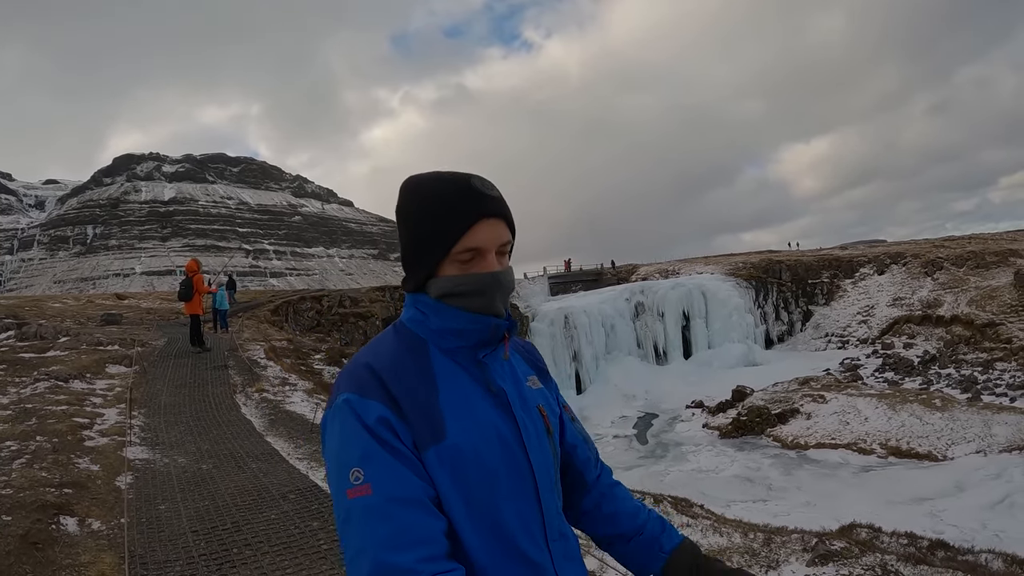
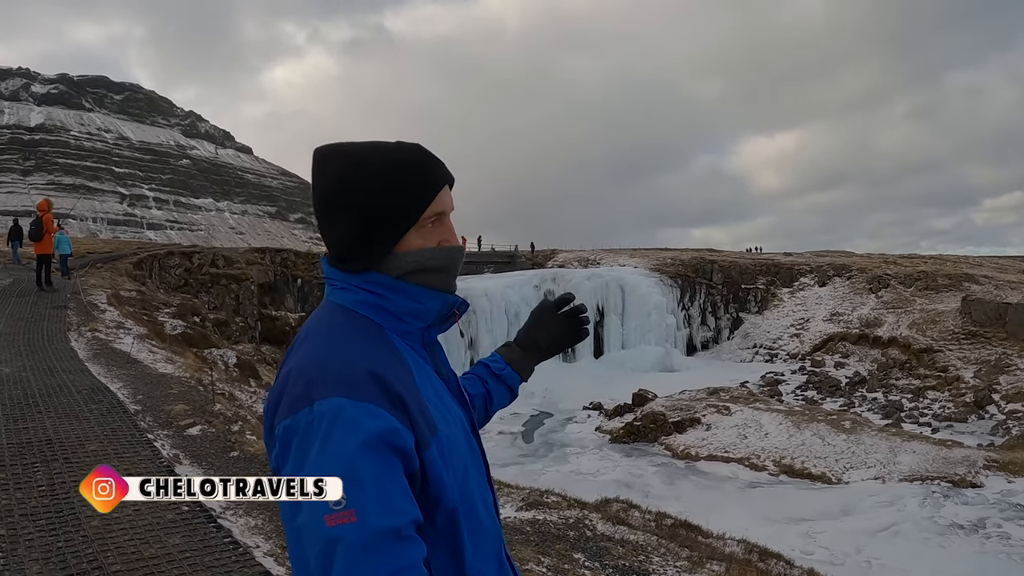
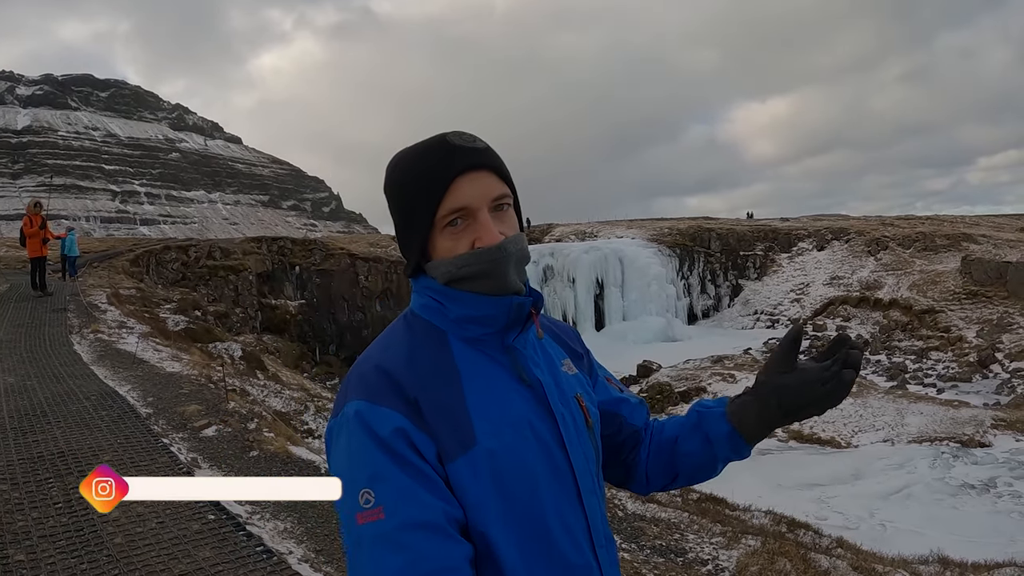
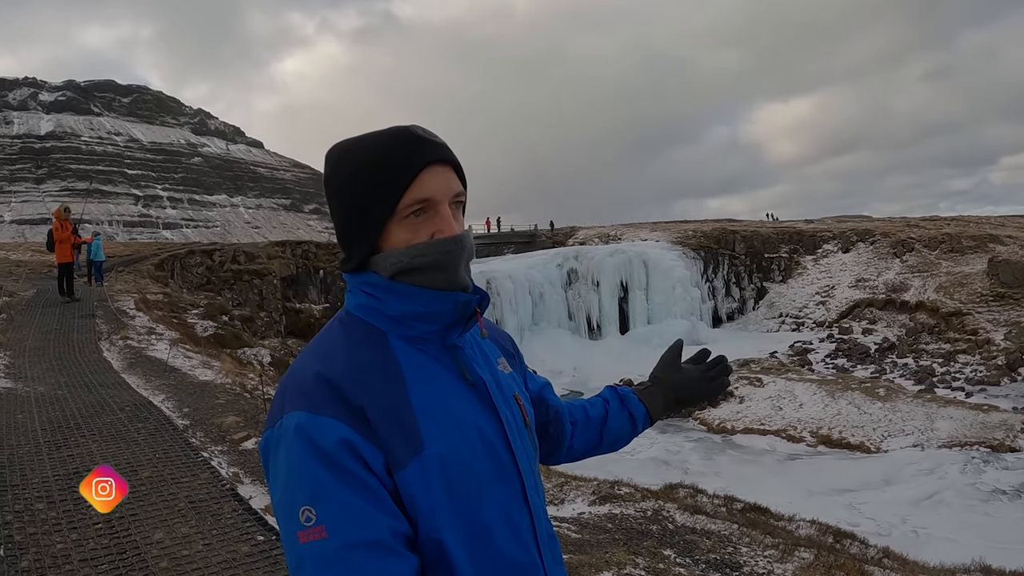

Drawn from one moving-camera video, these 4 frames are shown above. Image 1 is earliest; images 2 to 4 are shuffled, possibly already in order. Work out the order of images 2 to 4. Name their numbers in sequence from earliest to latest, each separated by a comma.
4, 3, 2
